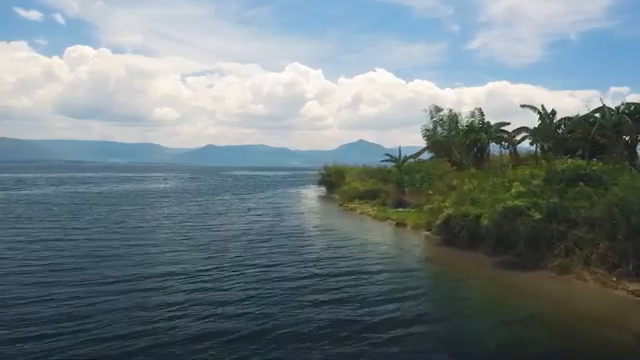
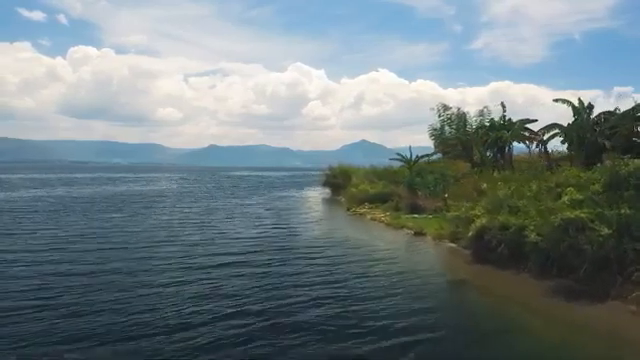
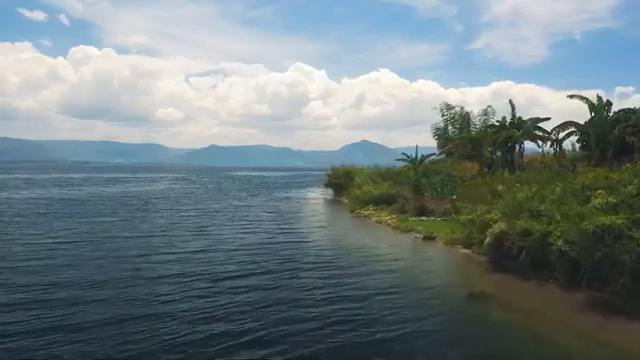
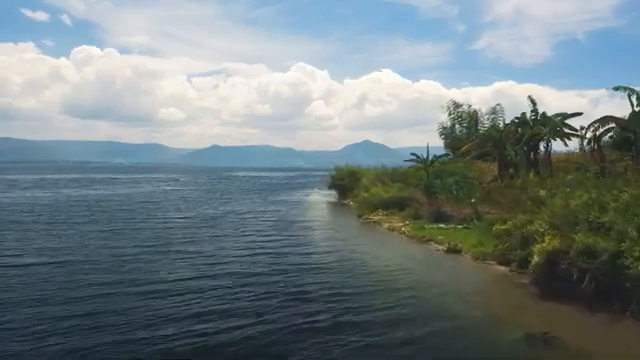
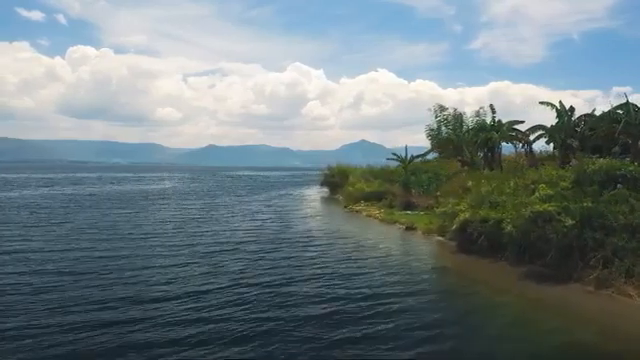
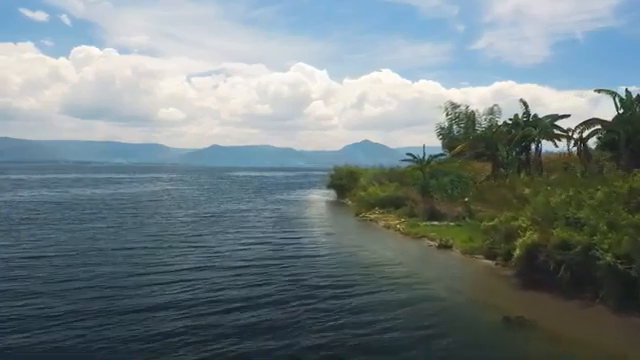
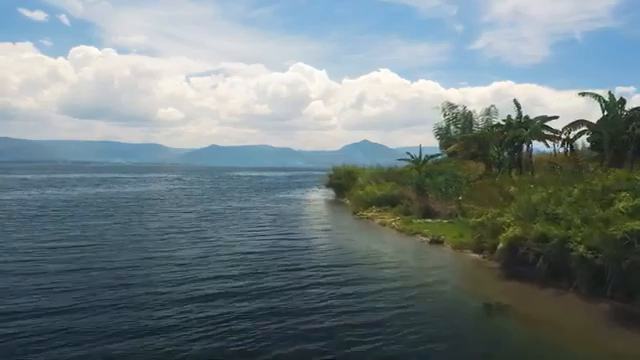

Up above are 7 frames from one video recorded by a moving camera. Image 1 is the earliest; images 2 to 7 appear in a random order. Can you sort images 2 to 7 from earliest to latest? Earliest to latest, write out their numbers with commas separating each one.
5, 2, 3, 7, 6, 4
